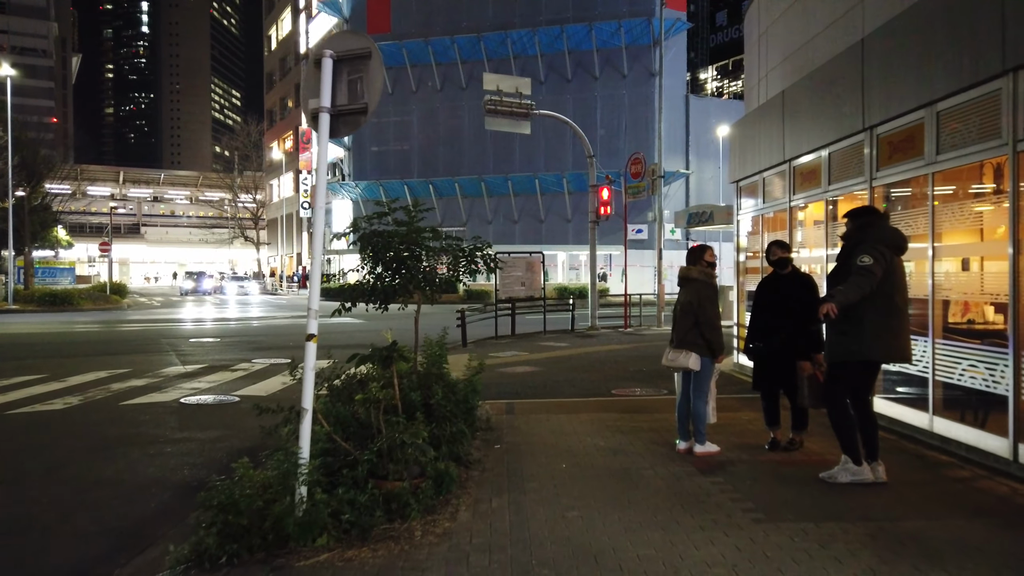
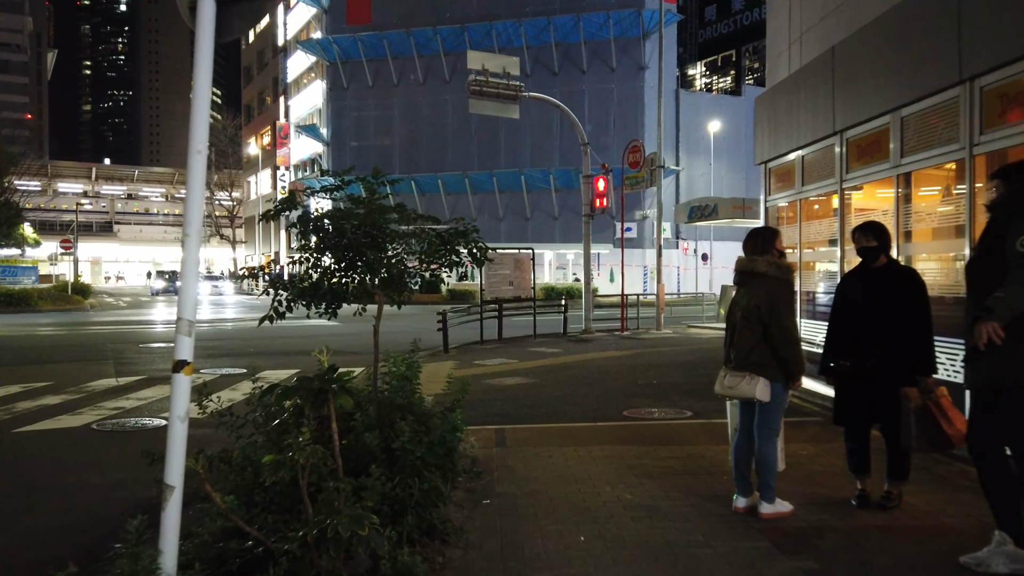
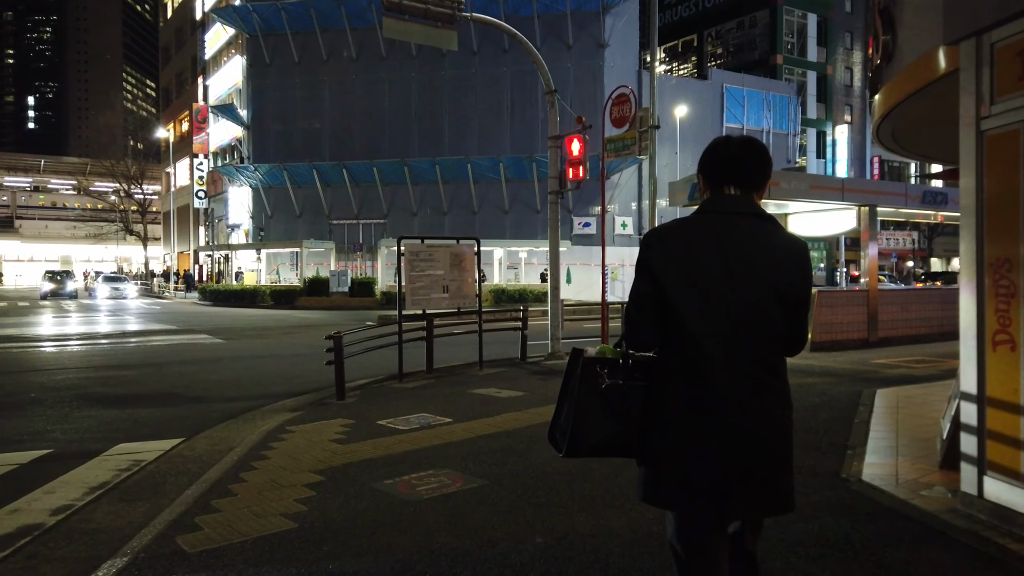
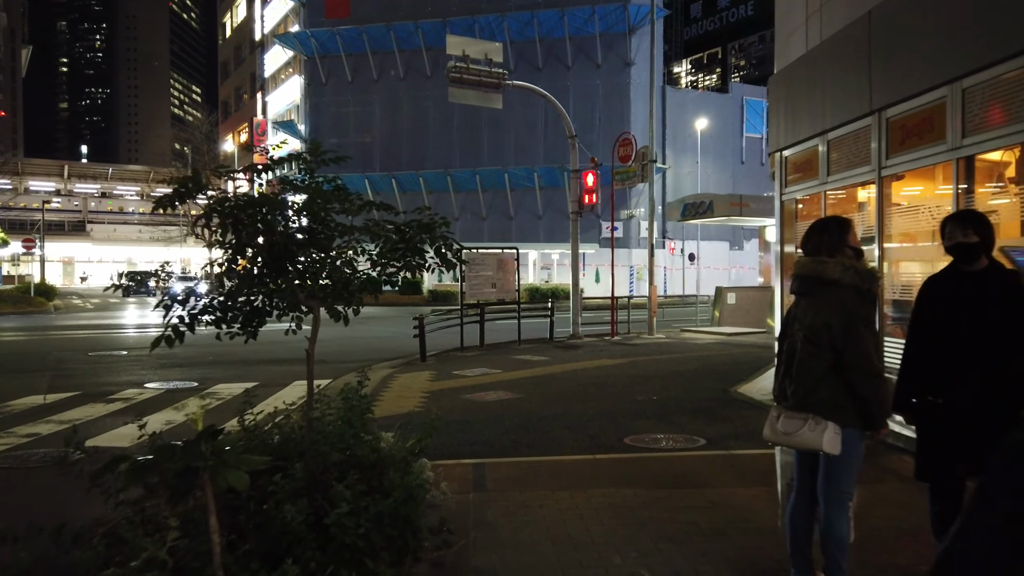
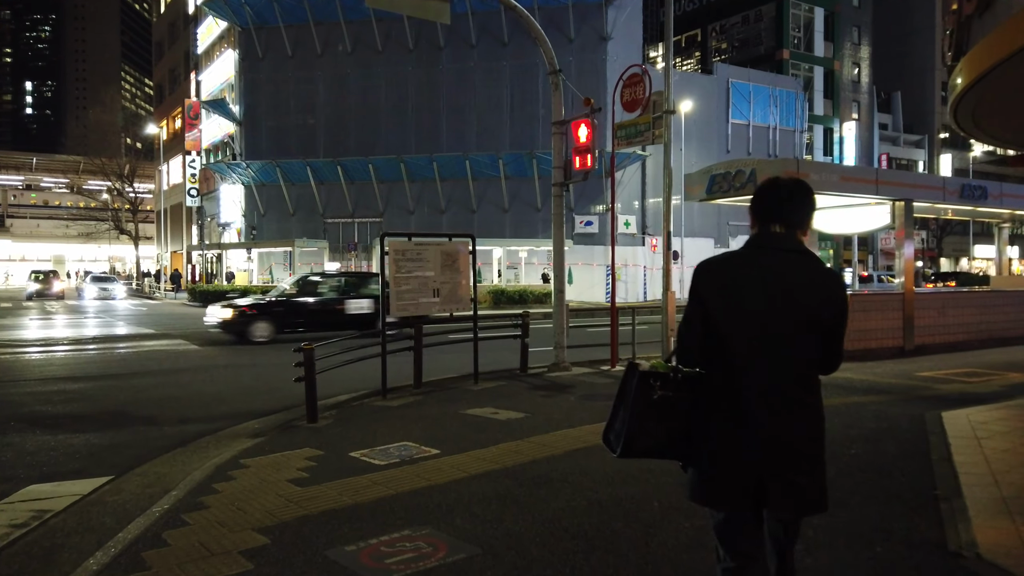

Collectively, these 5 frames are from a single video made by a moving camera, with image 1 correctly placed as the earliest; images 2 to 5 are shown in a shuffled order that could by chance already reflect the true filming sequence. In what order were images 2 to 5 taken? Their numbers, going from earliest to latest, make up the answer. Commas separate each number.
2, 4, 3, 5
